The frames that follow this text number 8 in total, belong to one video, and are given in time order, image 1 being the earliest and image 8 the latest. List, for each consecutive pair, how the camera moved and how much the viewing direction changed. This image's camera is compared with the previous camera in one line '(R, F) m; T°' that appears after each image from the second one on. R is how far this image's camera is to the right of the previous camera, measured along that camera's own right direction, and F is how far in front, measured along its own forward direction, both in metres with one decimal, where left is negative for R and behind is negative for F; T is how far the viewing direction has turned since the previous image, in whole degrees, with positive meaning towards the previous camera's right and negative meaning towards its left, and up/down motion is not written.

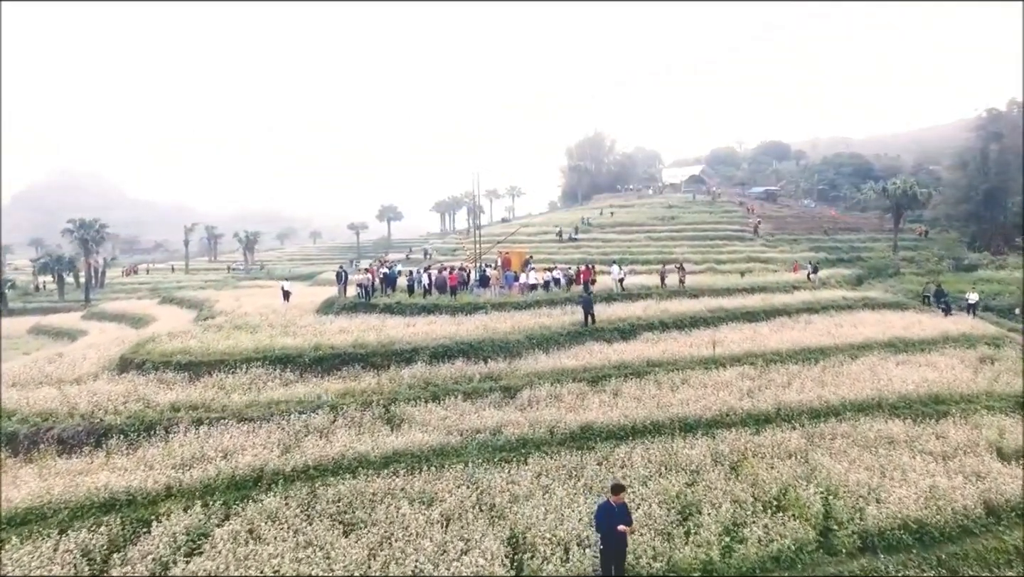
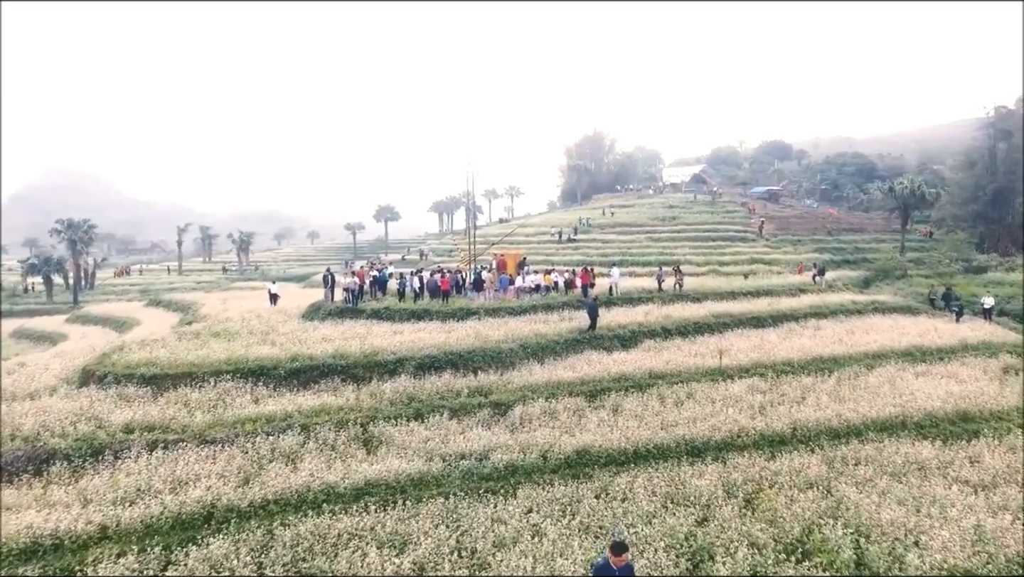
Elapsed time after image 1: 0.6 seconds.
(+0.3, +1.4) m; 0°
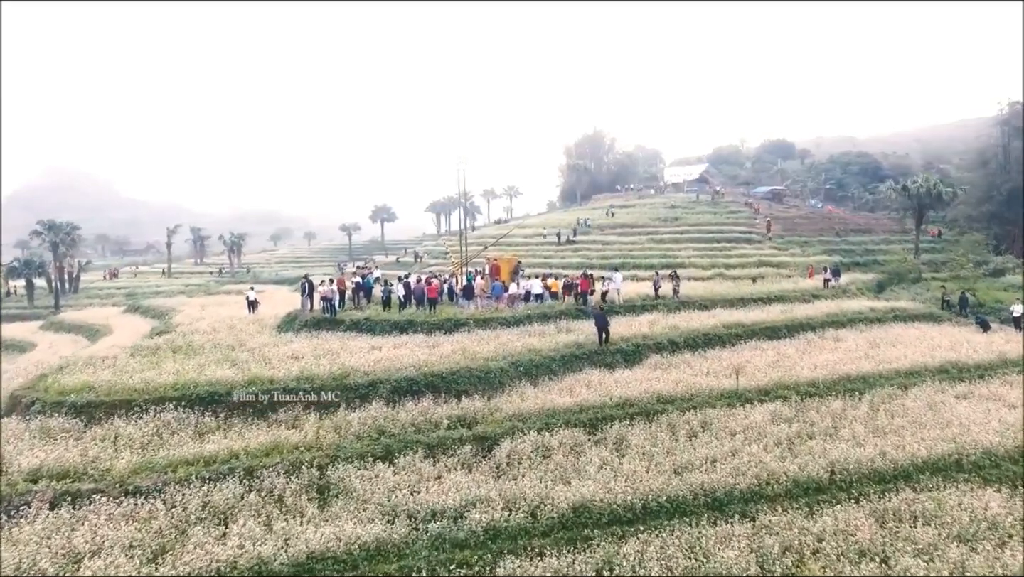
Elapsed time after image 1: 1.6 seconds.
(+0.4, +2.3) m; 0°
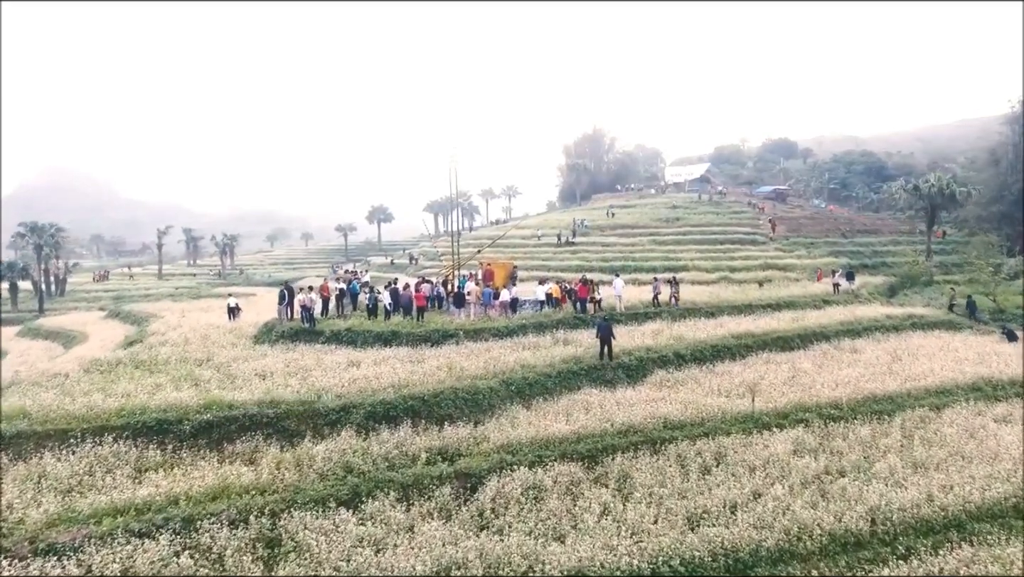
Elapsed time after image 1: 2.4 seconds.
(+0.3, +1.8) m; 0°
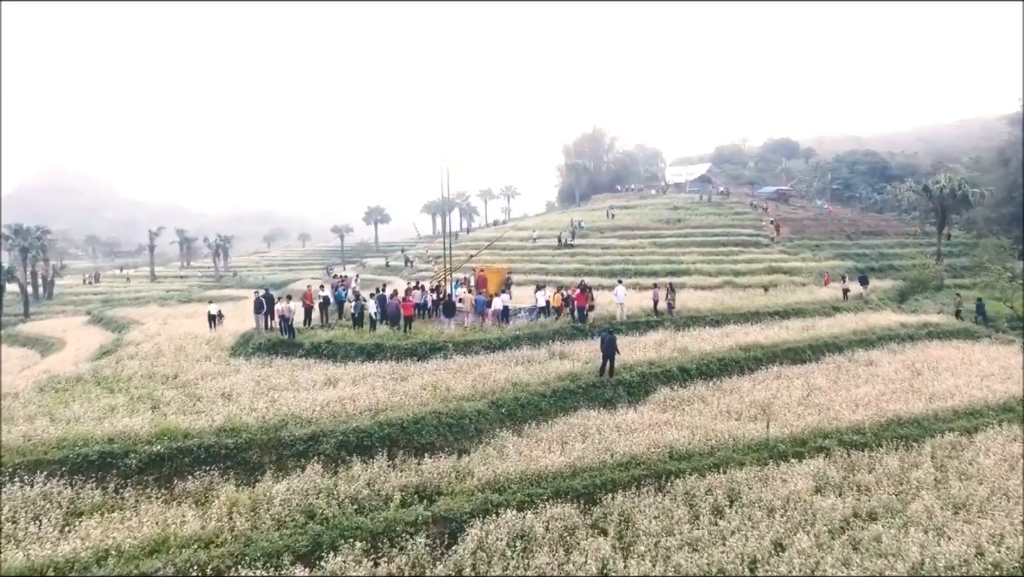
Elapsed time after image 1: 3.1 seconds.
(+0.3, +1.5) m; 0°
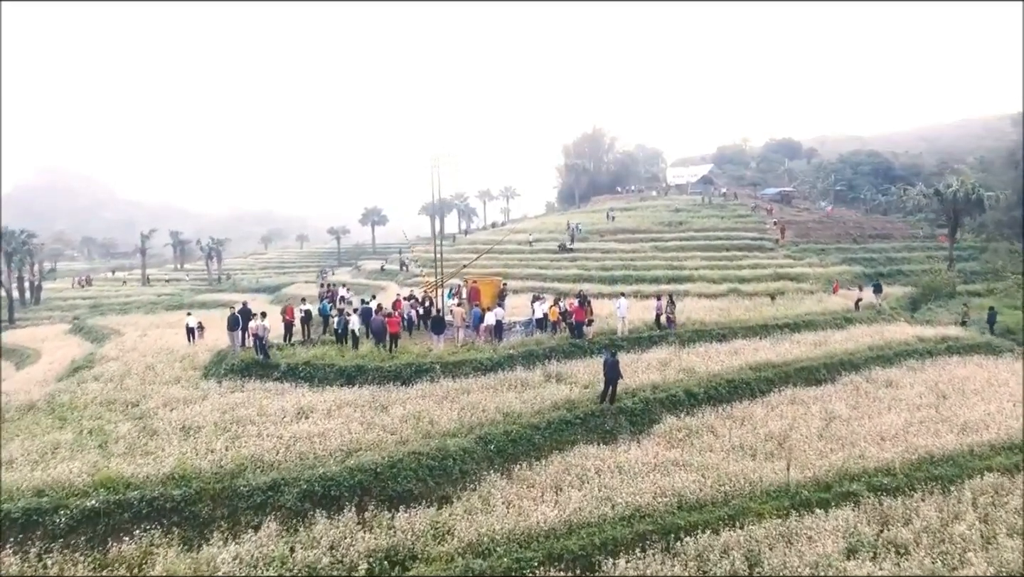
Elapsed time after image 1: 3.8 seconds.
(+0.3, +1.6) m; 0°
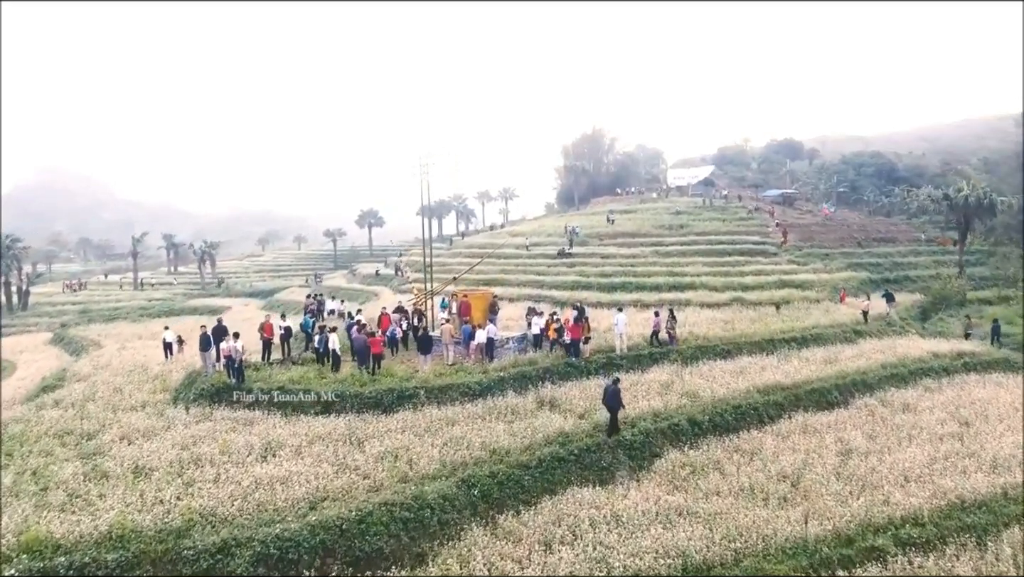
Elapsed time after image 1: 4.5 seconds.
(+0.4, +1.4) m; 0°
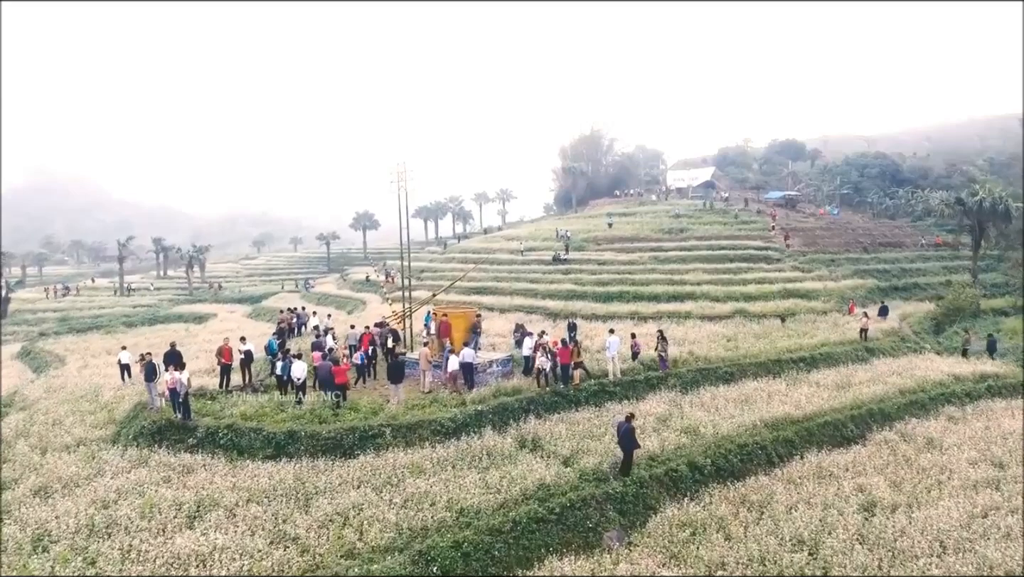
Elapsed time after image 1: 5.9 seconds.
(+0.7, +2.0) m; 0°
